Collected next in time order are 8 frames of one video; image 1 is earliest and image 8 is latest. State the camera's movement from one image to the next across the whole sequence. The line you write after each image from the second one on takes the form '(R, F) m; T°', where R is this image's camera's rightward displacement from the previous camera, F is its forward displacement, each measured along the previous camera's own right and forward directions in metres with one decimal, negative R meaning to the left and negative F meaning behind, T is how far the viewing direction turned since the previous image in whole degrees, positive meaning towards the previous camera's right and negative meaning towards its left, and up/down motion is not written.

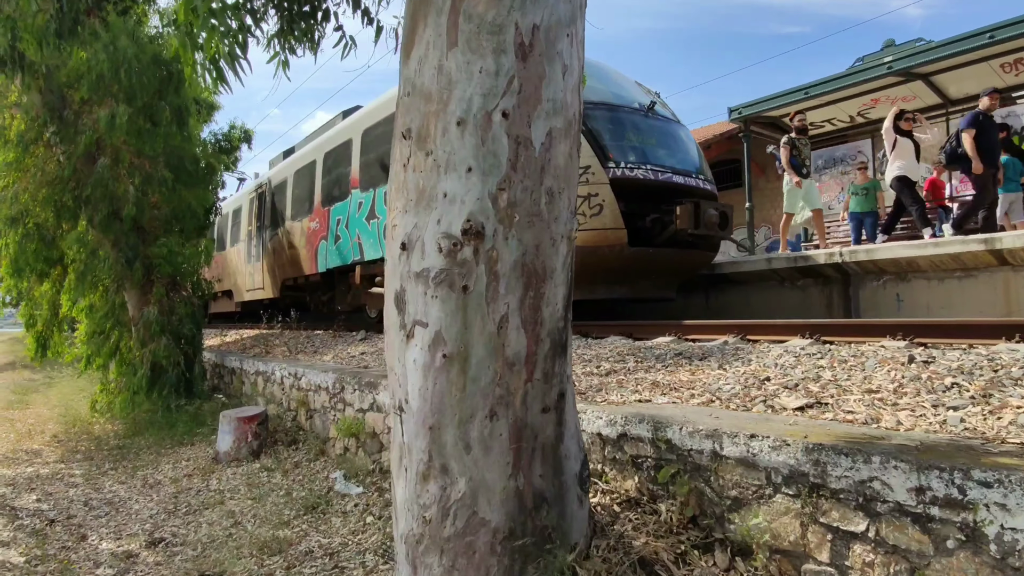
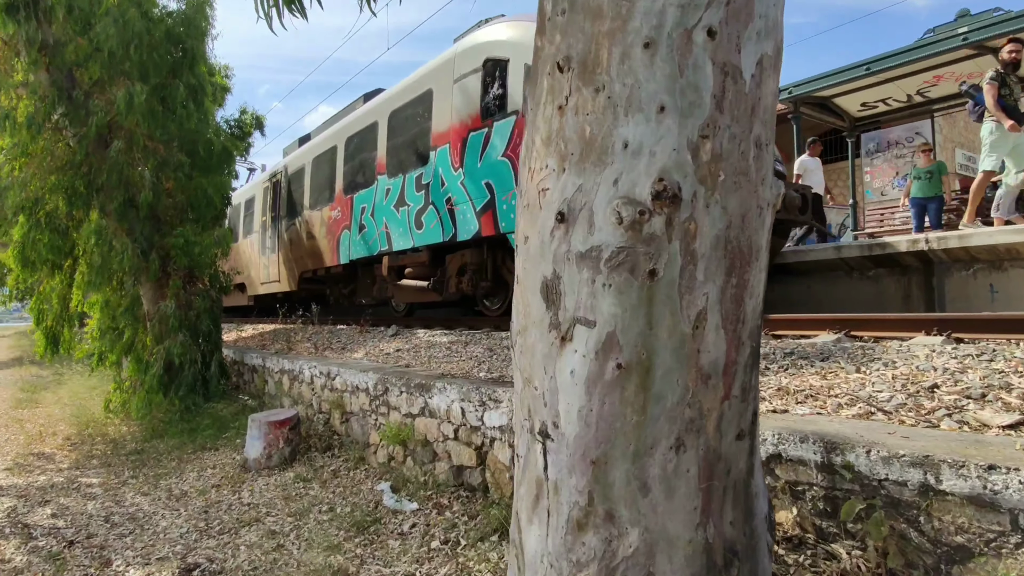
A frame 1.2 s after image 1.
(-0.5, +0.5) m; 0°
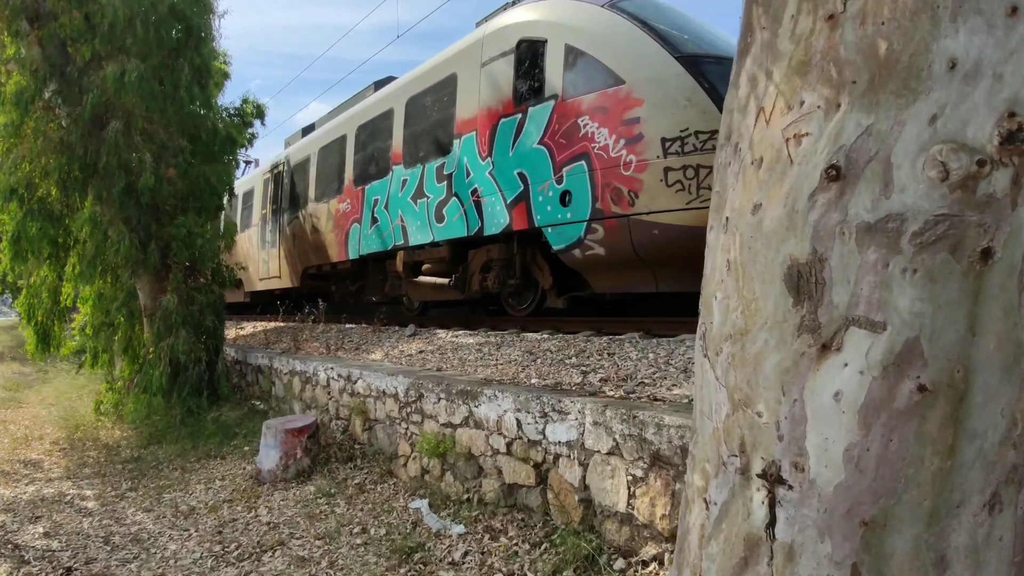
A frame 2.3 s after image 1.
(-0.4, +0.5) m; +1°
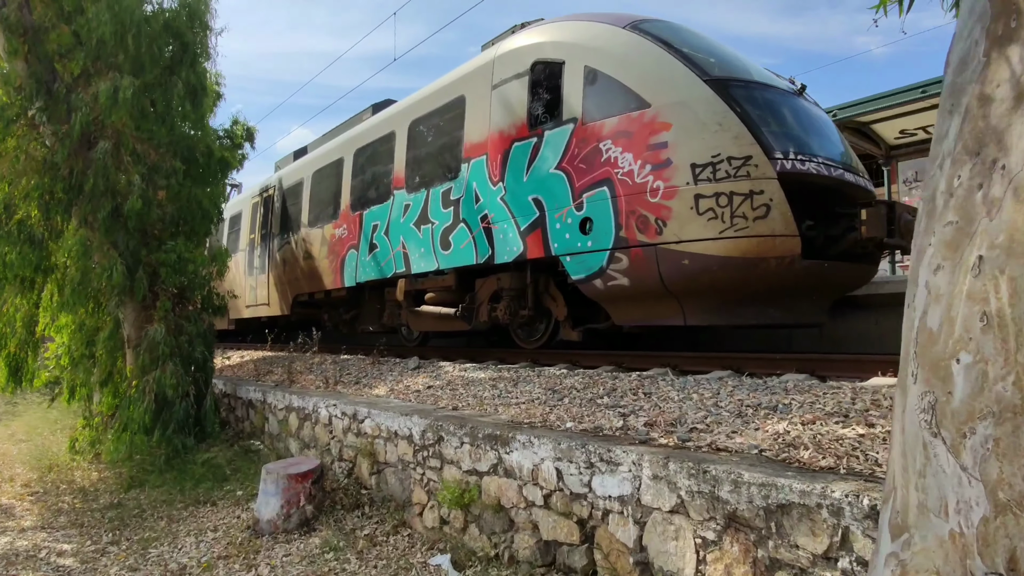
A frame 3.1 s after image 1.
(-0.3, +0.3) m; +2°
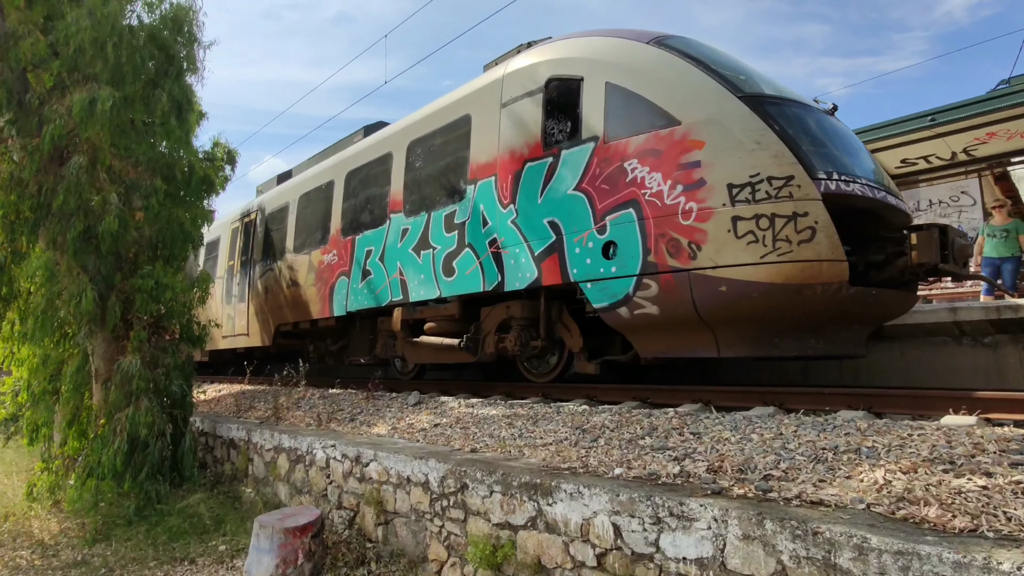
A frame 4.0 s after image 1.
(-0.3, +0.4) m; +2°
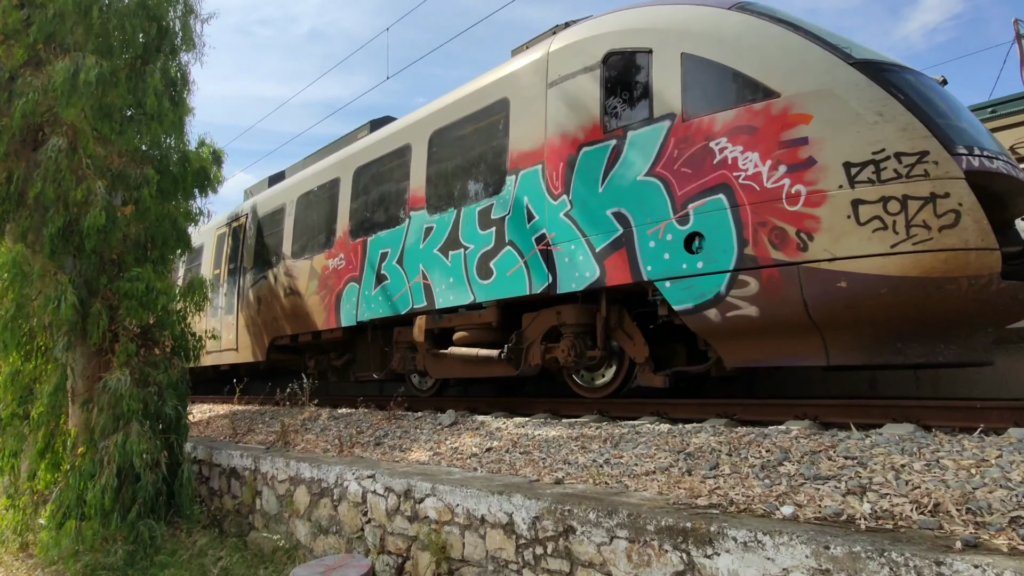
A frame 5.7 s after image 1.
(-0.7, +0.7) m; +3°
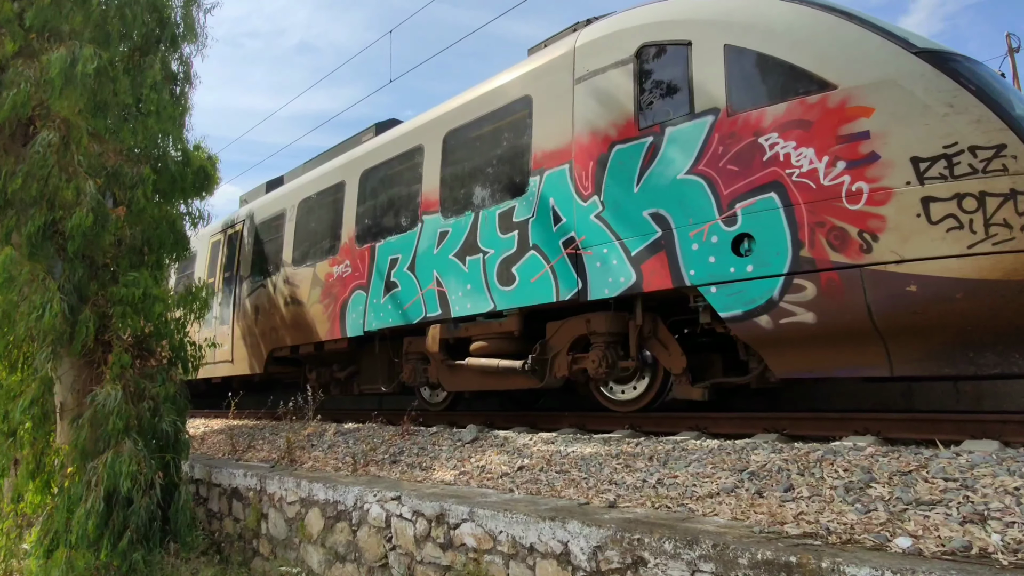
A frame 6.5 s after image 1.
(-0.3, +0.3) m; +1°
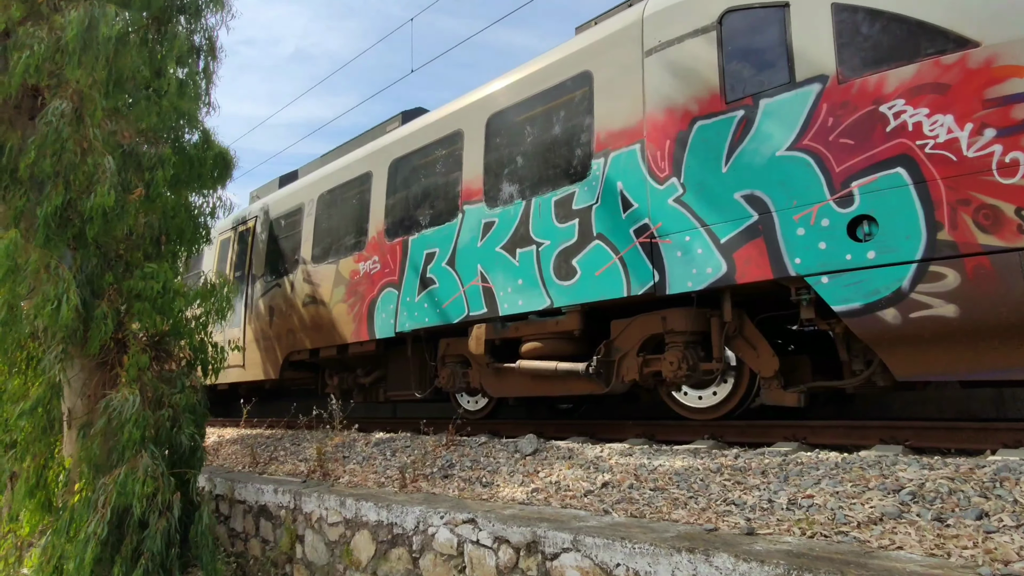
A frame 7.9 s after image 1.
(-0.5, +0.5) m; +1°
